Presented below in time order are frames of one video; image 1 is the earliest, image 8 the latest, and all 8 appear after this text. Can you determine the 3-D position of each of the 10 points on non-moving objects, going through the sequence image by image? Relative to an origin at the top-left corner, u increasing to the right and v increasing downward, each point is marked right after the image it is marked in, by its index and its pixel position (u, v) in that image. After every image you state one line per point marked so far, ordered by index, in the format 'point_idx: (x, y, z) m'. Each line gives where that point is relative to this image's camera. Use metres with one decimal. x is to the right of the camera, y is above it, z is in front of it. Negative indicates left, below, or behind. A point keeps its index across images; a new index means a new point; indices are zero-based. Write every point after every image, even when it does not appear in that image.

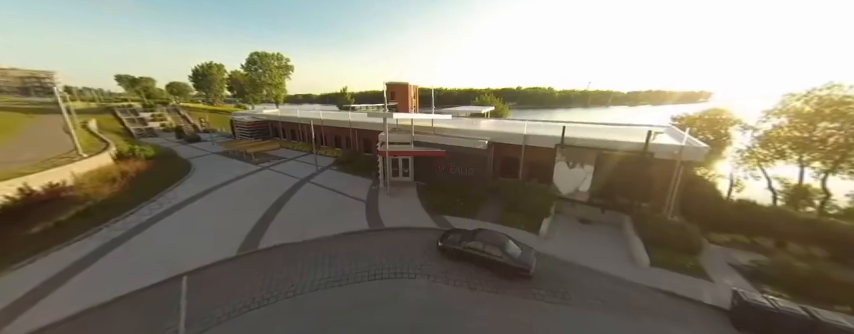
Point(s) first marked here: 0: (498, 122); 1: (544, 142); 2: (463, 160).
0: (+5.7, +3.6, +18.4) m
1: (+6.3, +1.3, +11.9) m
2: (+2.2, +0.3, +13.1) m
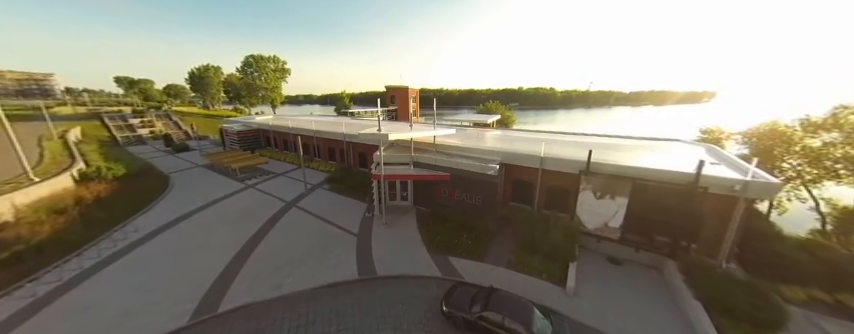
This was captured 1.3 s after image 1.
0: (+5.8, +2.3, +16.6) m
1: (+6.4, 0.0, +10.2) m
2: (+2.2, -1.0, +11.3) m
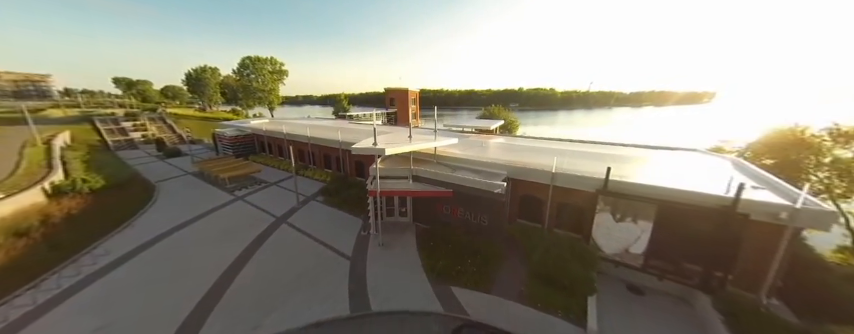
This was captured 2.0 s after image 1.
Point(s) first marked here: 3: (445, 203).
0: (+5.8, +1.6, +15.7) m
1: (+6.4, -0.7, +9.2) m
2: (+2.2, -1.7, +10.4) m
3: (+0.9, -1.9, +11.1) m
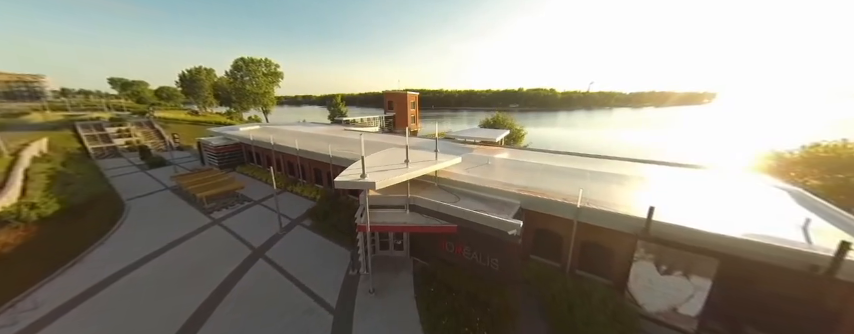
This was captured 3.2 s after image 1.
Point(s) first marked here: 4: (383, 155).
0: (+5.8, +0.3, +14.0) m
1: (+6.4, -2.0, +7.6) m
2: (+2.2, -3.0, +8.7) m
3: (+0.9, -3.1, +9.4) m
4: (-2.3, +0.6, +11.4) m
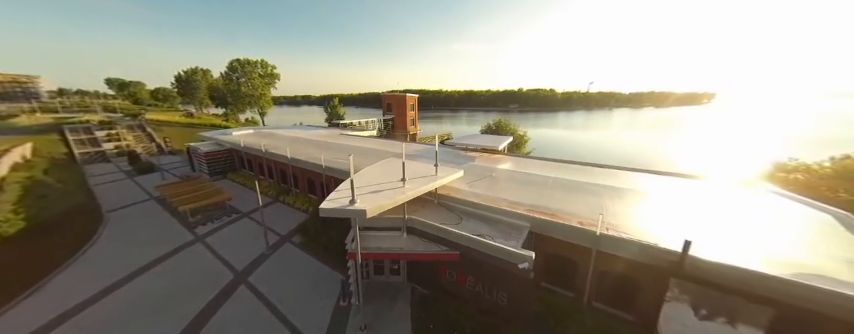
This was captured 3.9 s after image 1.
0: (+5.7, -0.4, +13.0) m
1: (+6.4, -2.7, +6.6) m
2: (+2.2, -3.7, +7.8) m
3: (+0.9, -3.9, +8.5) m
4: (-2.3, -0.1, +10.4) m
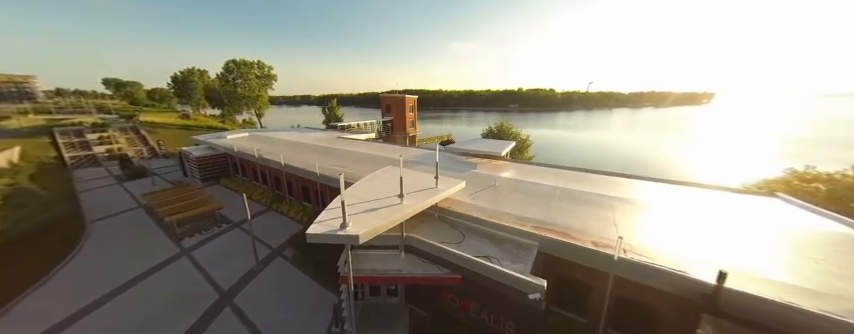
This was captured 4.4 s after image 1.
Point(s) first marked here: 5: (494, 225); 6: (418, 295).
0: (+5.7, -0.9, +12.4) m
1: (+6.4, -3.2, +5.9) m
2: (+2.2, -4.2, +7.1) m
3: (+0.9, -4.4, +7.8) m
4: (-2.3, -0.6, +9.7) m
5: (+2.6, -2.2, +8.4) m
6: (-0.3, -4.9, +8.5) m
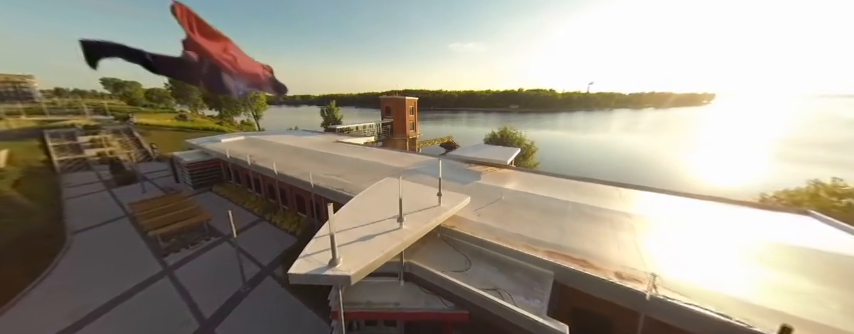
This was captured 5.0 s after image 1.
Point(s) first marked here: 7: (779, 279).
0: (+5.8, -1.5, +11.5) m
1: (+6.4, -3.8, +5.1) m
2: (+2.2, -4.8, +6.2) m
3: (+1.0, -5.0, +6.9) m
4: (-2.2, -1.3, +8.9) m
5: (+2.6, -2.9, +7.6) m
6: (-0.3, -5.5, +7.6) m
7: (+10.4, -3.4, +6.3) m
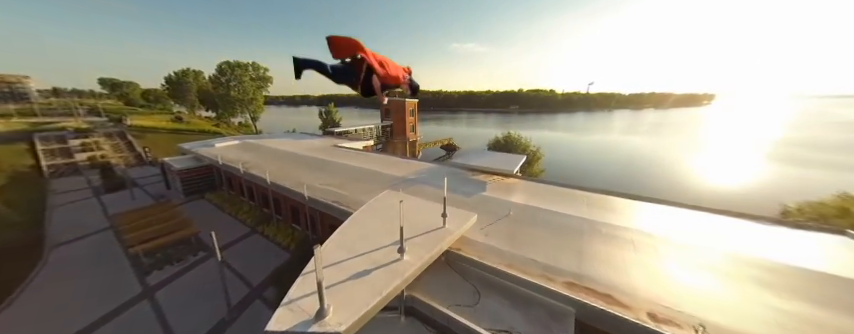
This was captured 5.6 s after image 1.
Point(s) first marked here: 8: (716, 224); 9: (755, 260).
0: (+5.9, -2.2, +10.7) m
1: (+6.6, -4.4, +4.3) m
2: (+2.4, -5.4, +5.4) m
3: (+1.1, -5.6, +6.1) m
4: (-2.1, -1.9, +8.0) m
5: (+2.8, -3.5, +6.8) m
6: (-0.1, -6.2, +6.8) m
7: (+10.5, -4.1, +5.5) m
8: (+14.3, -2.8, +10.3) m
9: (+11.9, -3.5, +7.6) m
